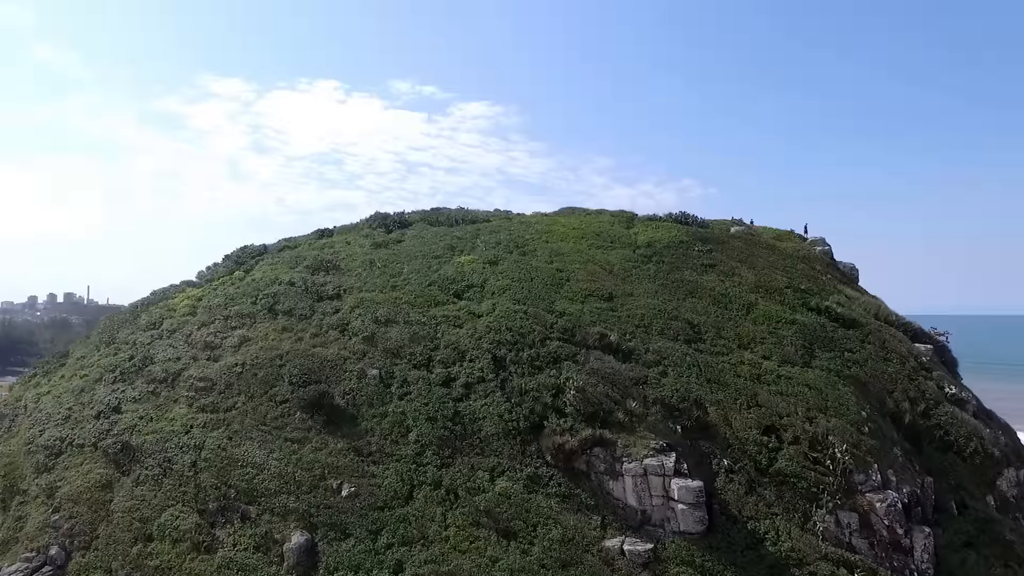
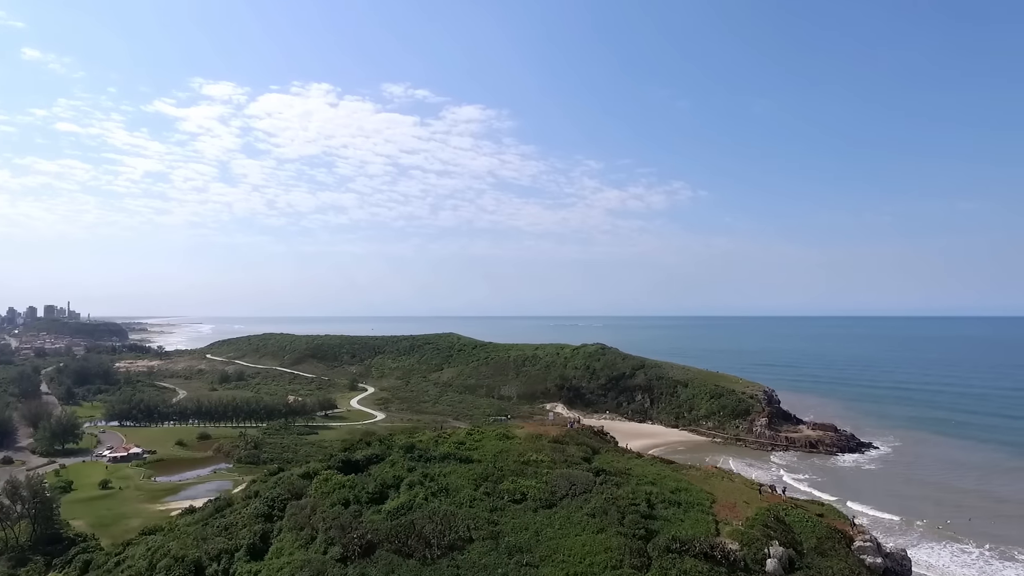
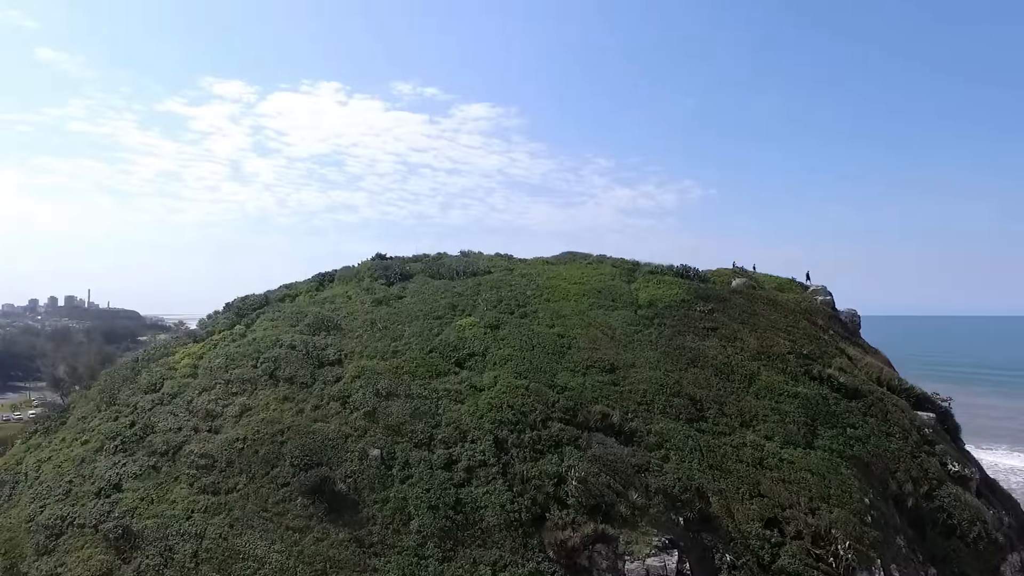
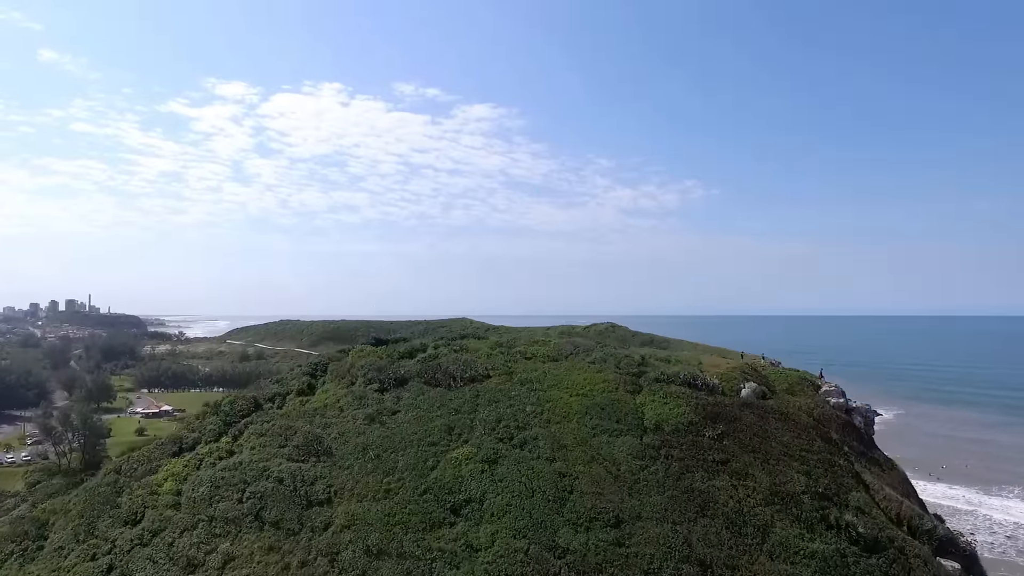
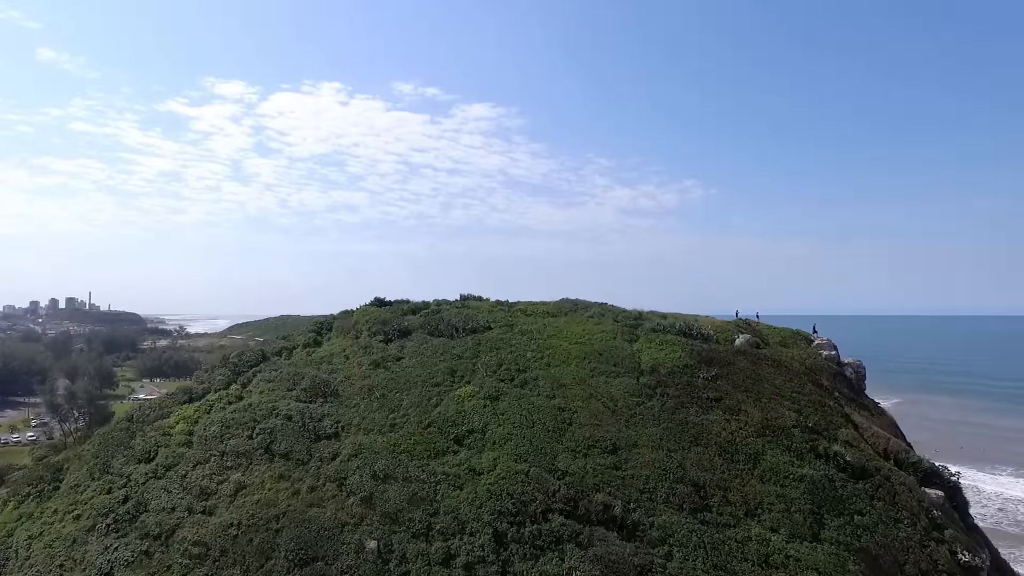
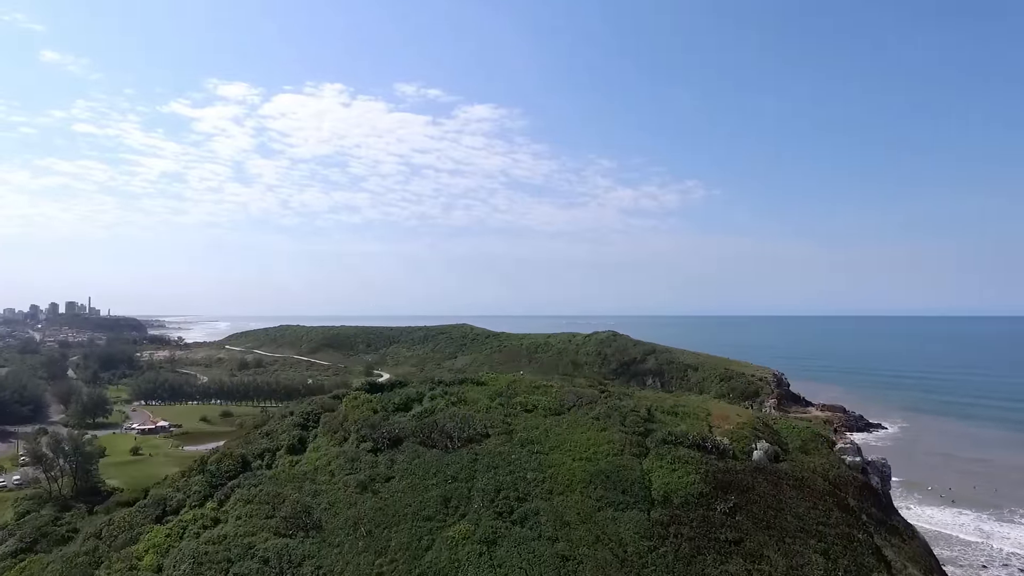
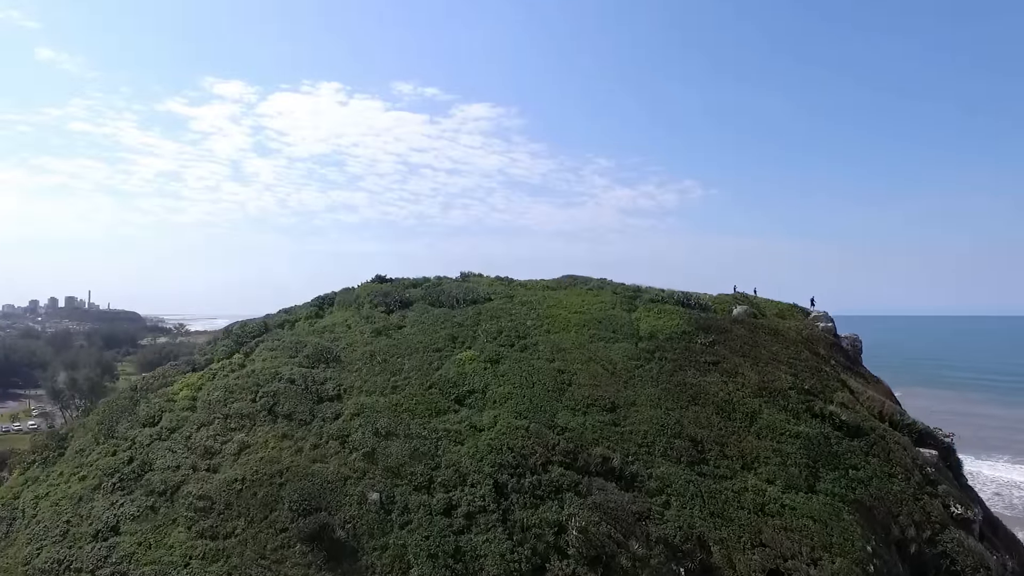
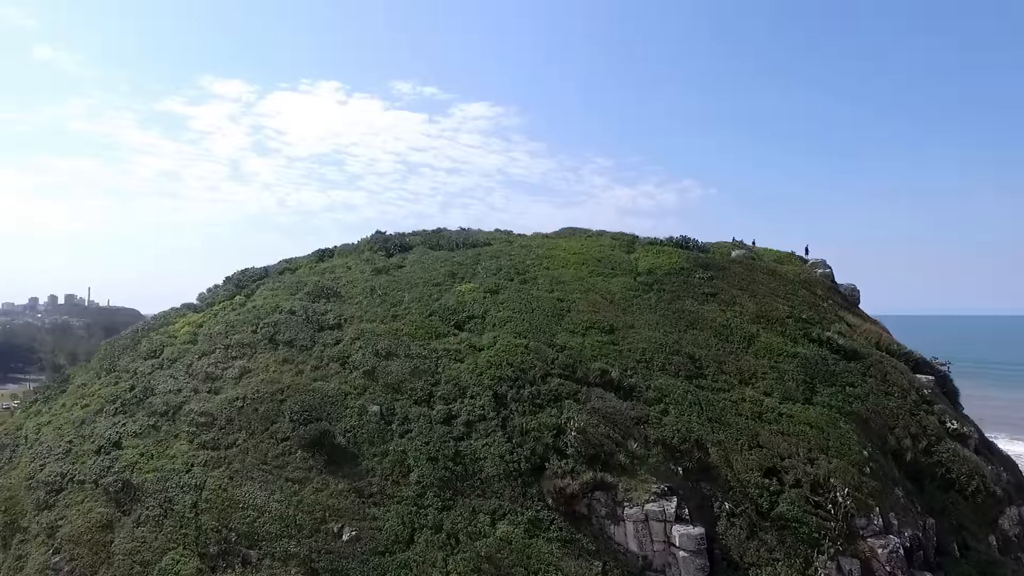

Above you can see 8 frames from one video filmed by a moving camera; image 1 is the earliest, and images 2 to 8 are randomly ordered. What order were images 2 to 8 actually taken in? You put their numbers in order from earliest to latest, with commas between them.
8, 3, 7, 5, 4, 6, 2
